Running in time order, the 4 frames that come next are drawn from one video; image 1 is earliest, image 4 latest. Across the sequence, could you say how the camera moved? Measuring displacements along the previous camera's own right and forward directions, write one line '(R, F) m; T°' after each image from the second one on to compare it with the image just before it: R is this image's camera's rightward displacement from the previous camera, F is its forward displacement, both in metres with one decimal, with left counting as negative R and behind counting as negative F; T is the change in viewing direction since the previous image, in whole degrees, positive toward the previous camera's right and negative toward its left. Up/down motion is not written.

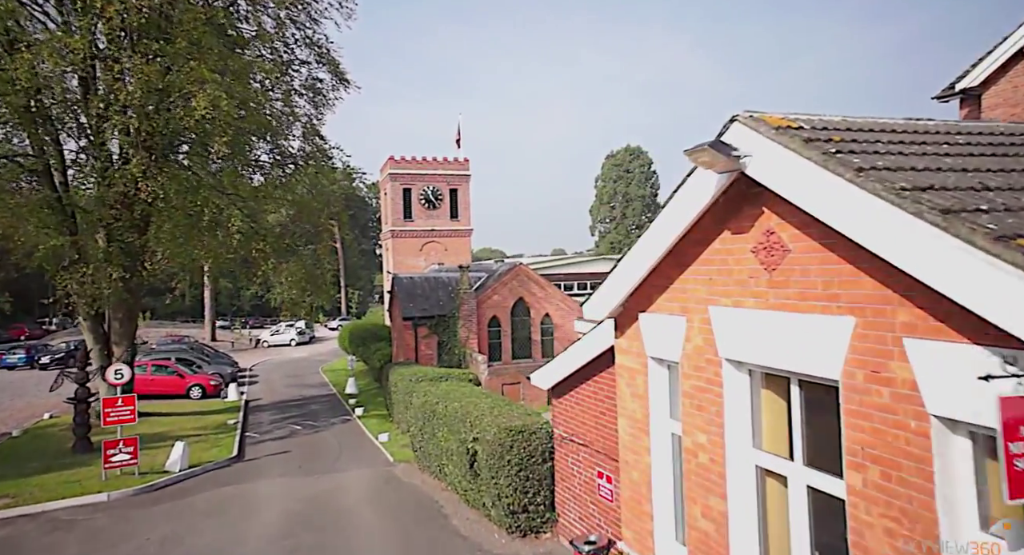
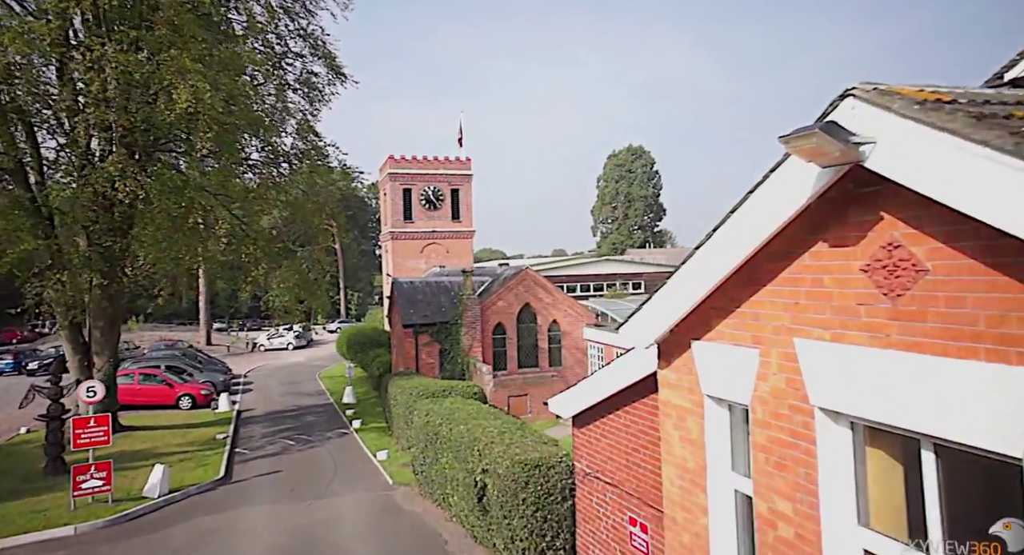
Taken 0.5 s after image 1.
(-0.2, +1.2) m; 0°
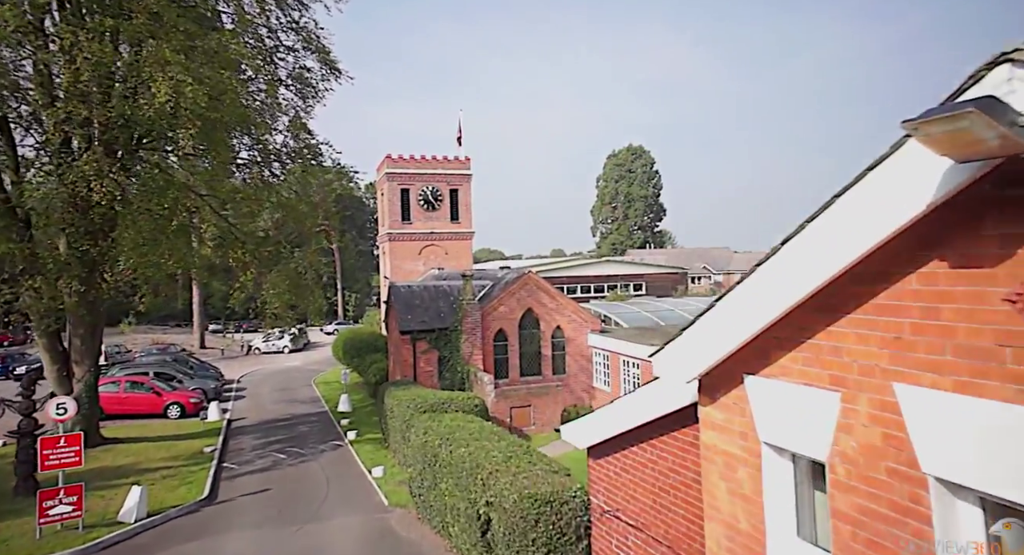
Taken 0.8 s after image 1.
(-0.1, +0.9) m; 0°
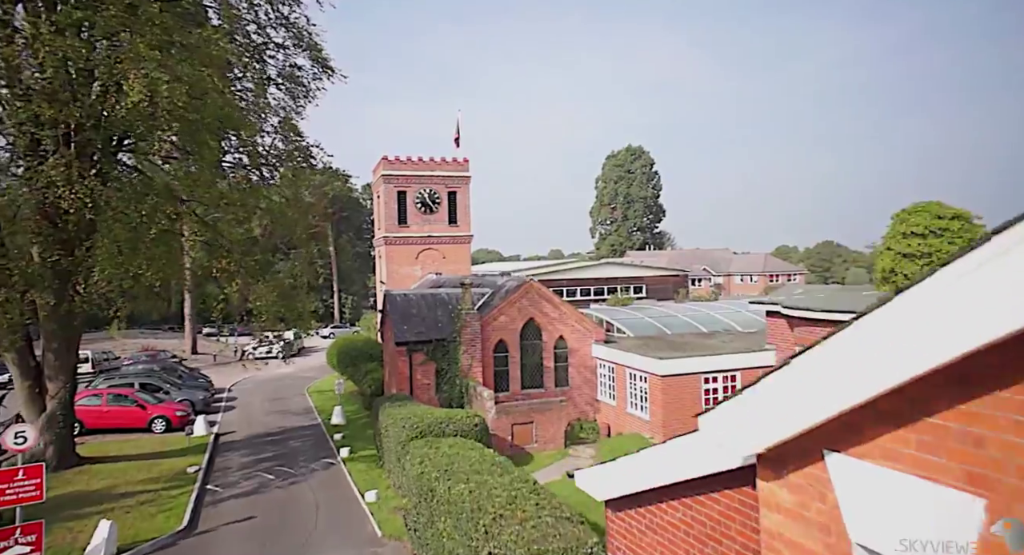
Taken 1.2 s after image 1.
(-0.1, +1.0) m; 0°
